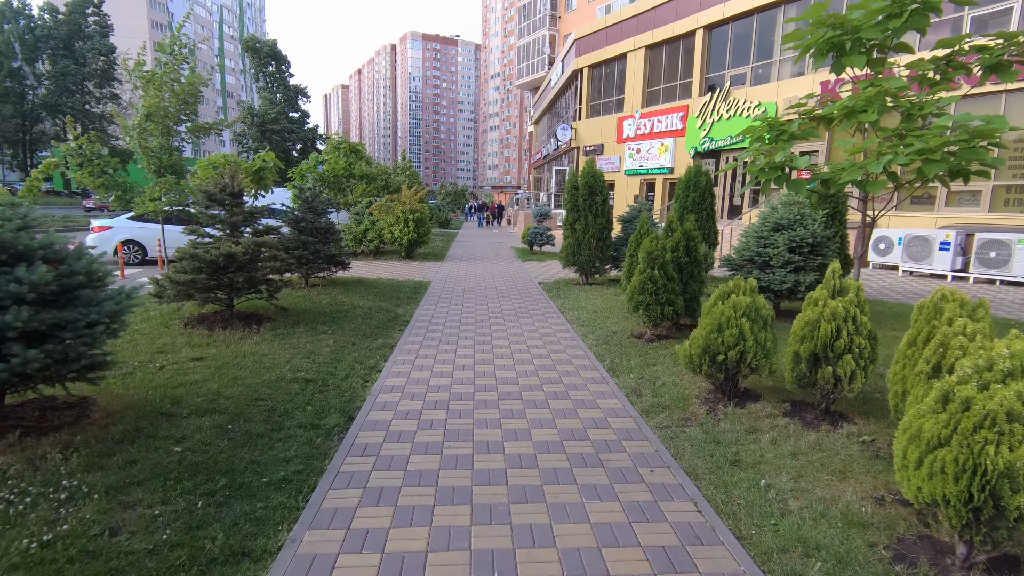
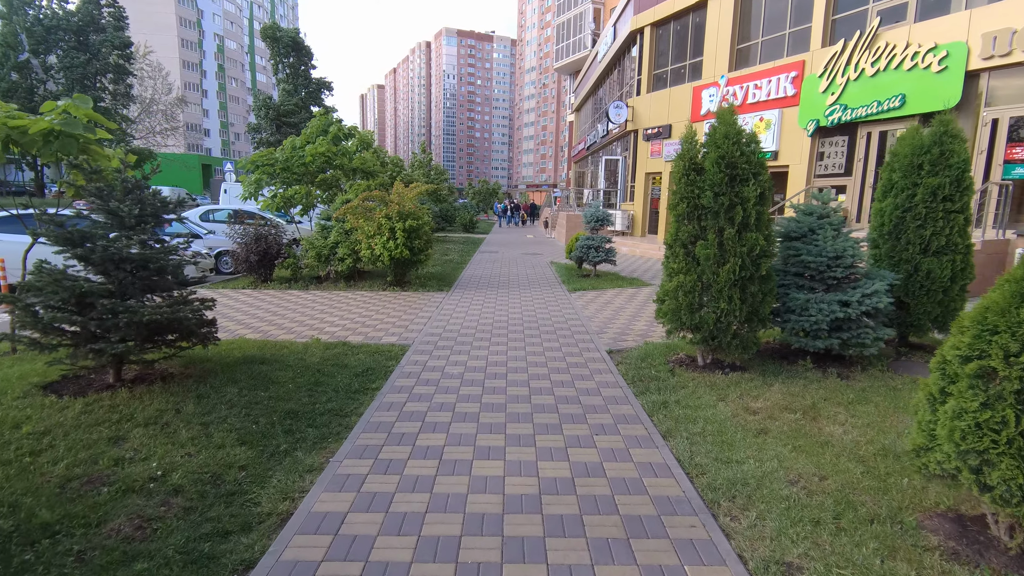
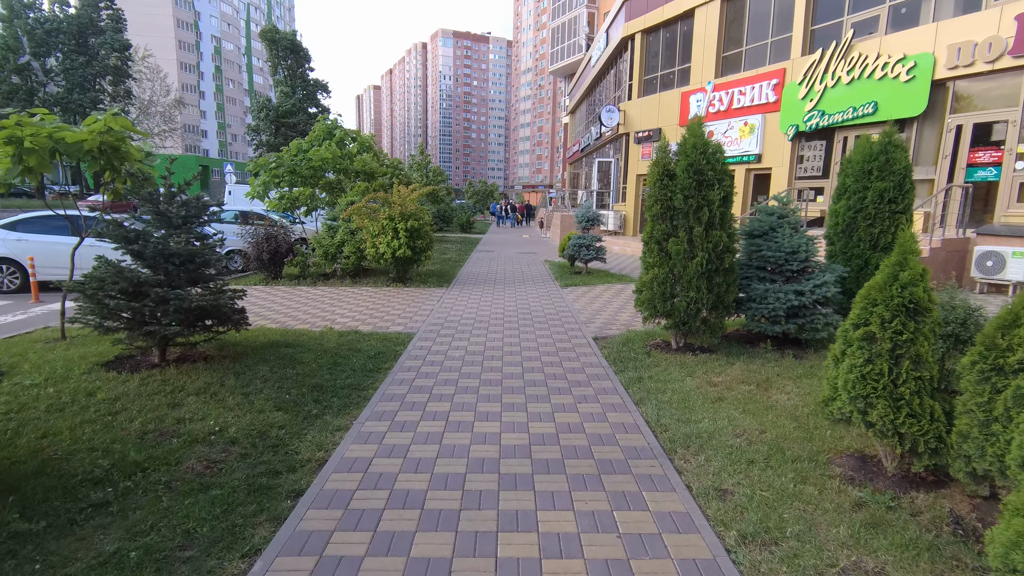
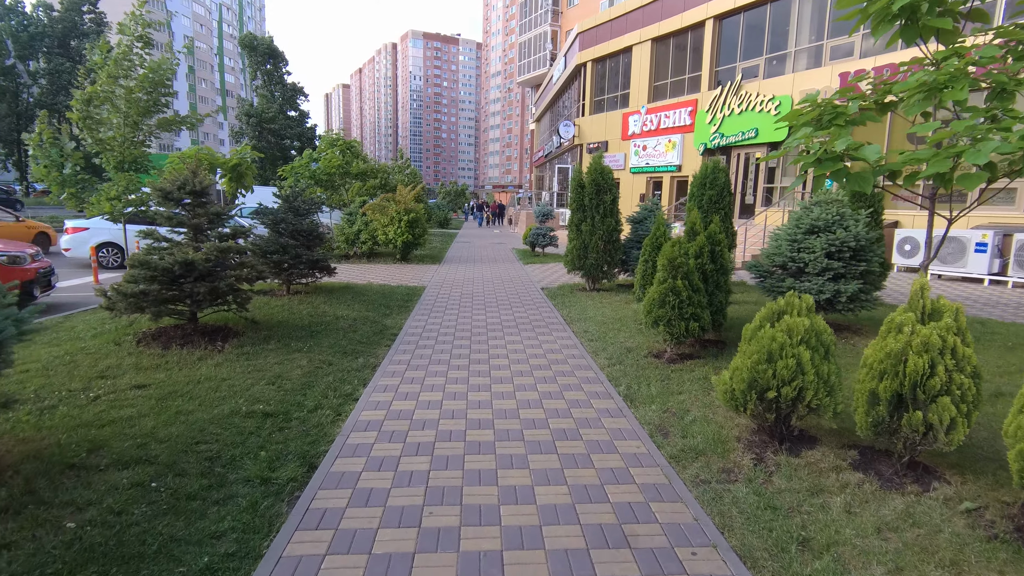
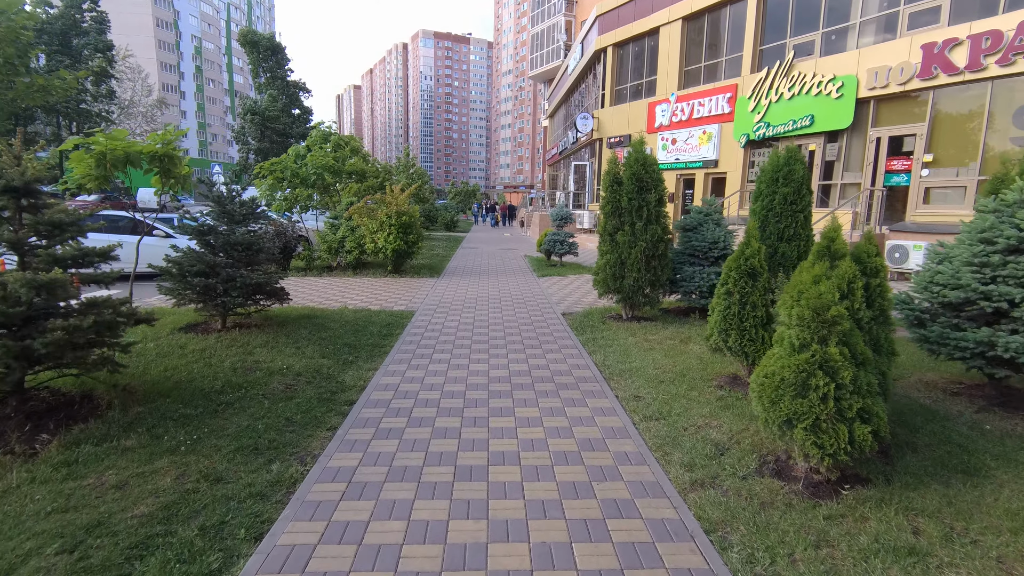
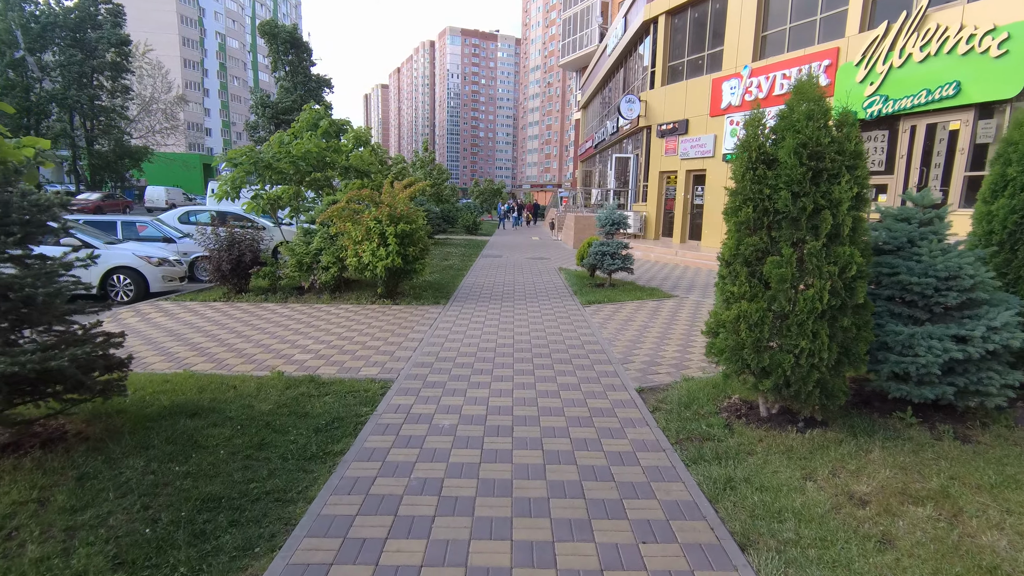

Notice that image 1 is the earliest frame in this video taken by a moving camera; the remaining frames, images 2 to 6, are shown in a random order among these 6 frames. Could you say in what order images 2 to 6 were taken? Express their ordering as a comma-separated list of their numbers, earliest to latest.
4, 5, 3, 2, 6
